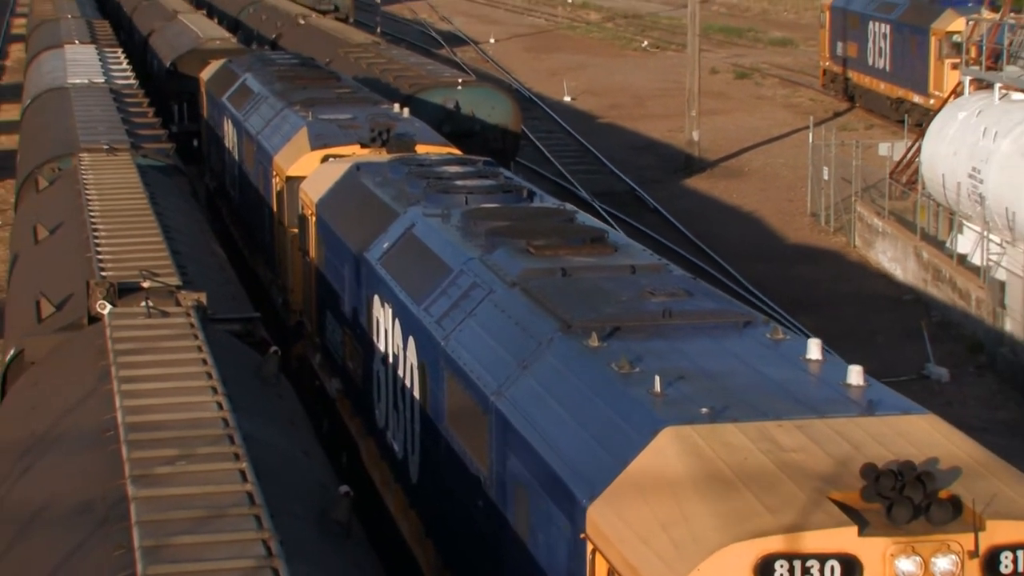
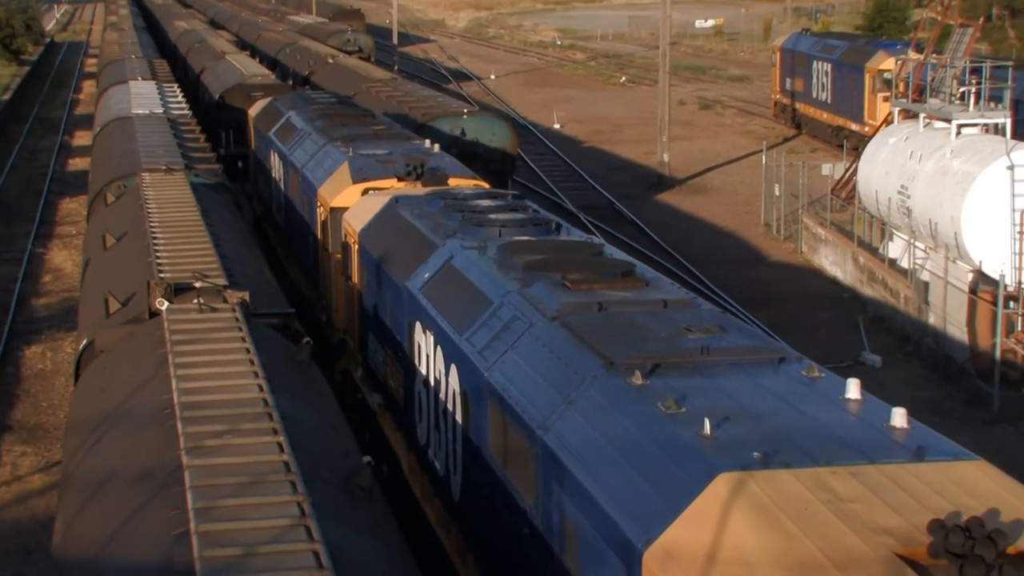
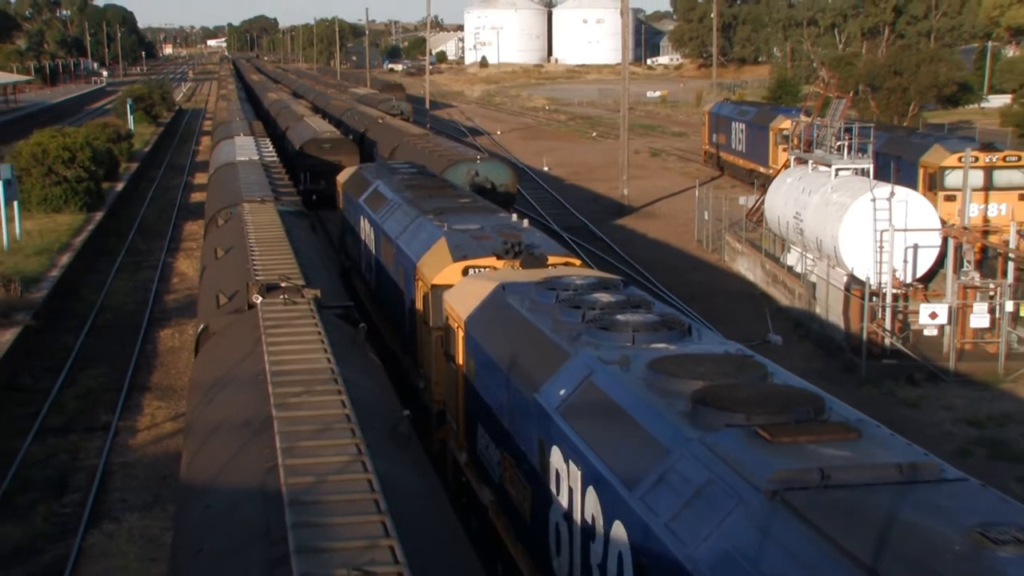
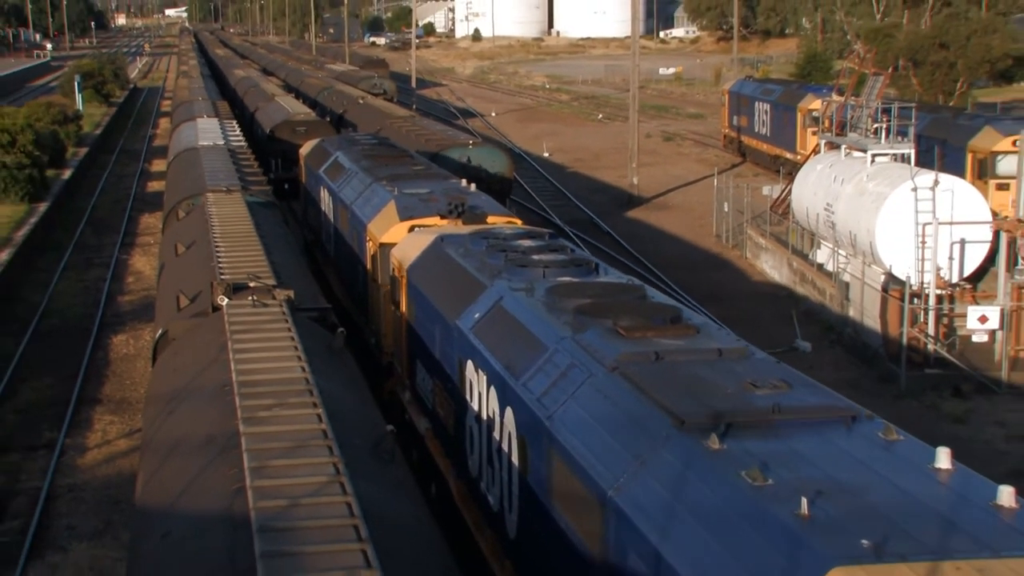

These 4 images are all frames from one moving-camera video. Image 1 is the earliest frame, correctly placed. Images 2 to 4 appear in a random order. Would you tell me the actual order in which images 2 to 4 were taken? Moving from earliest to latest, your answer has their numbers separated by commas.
2, 4, 3
